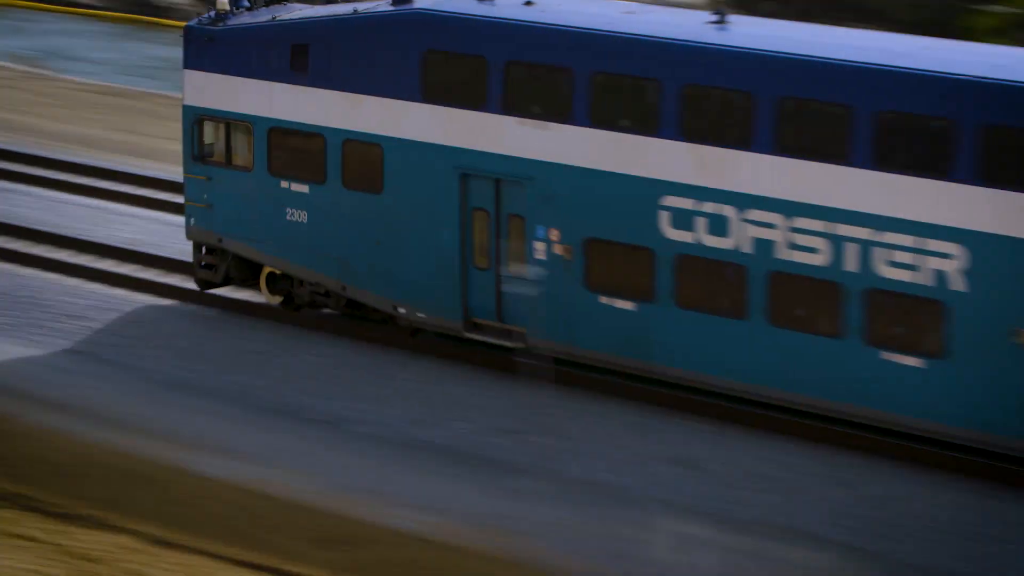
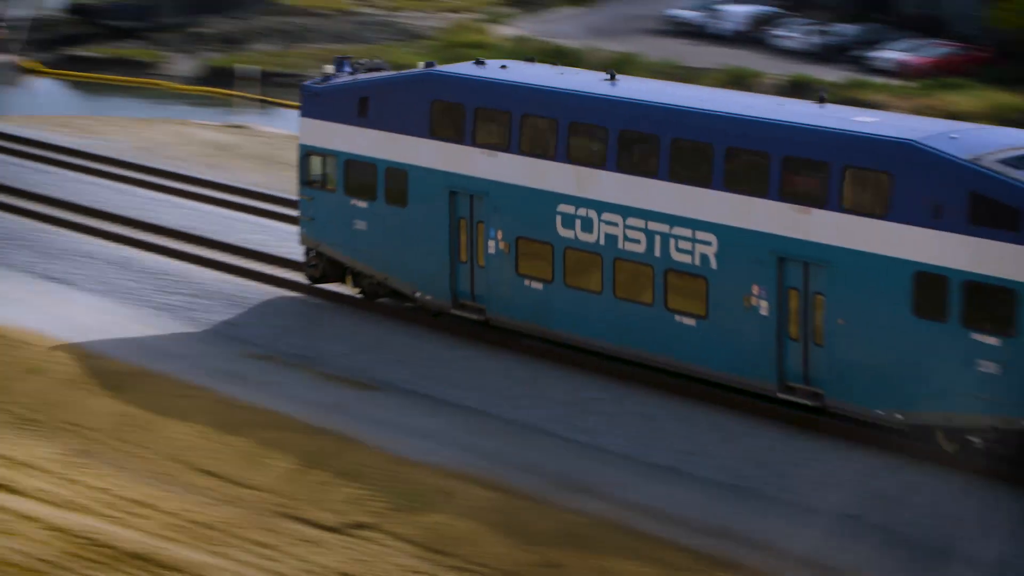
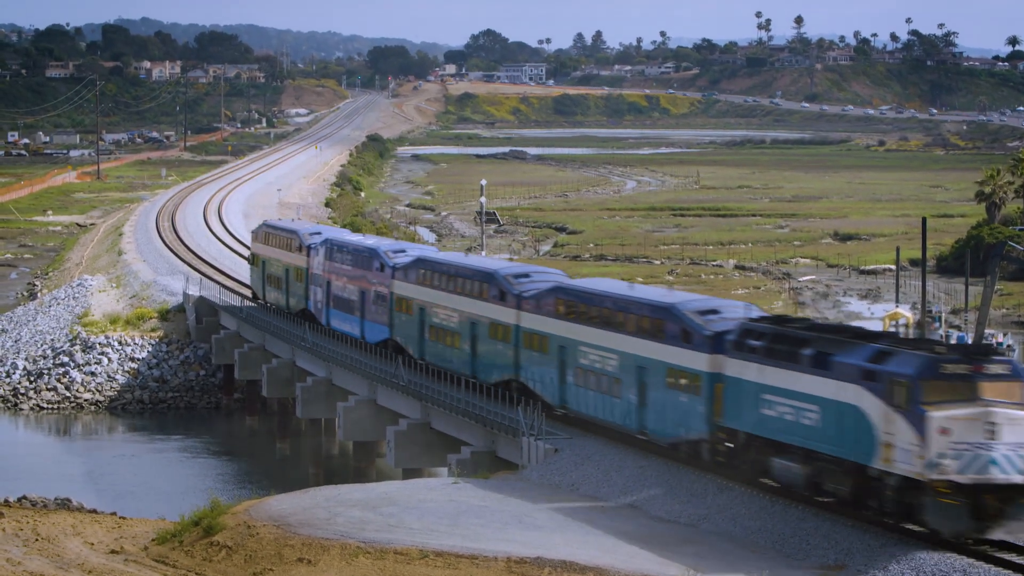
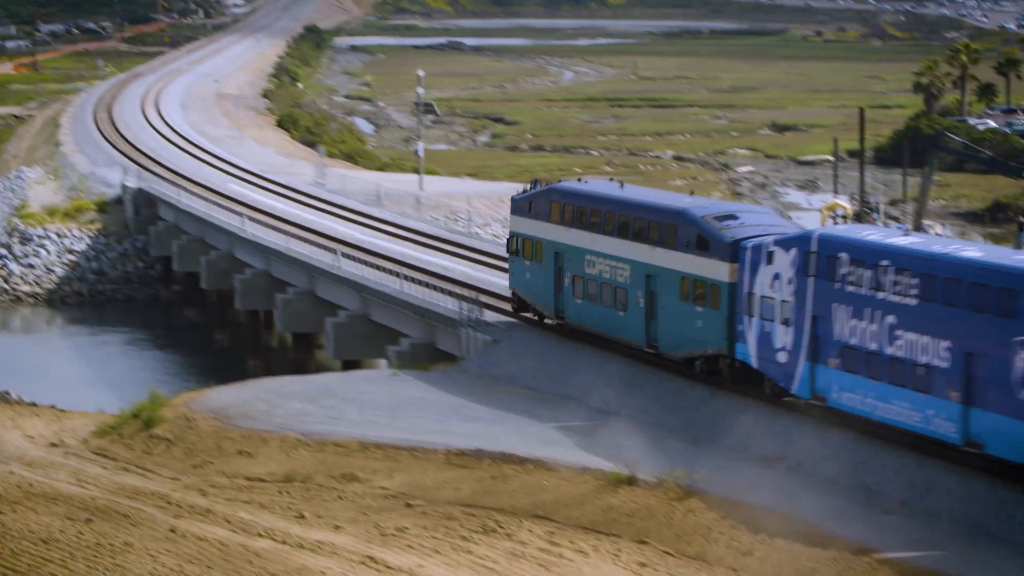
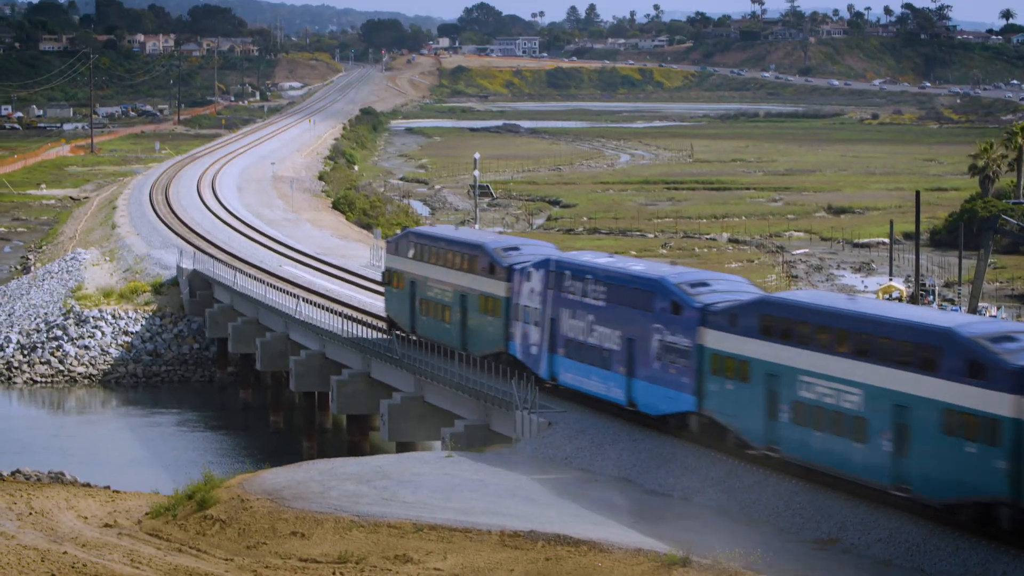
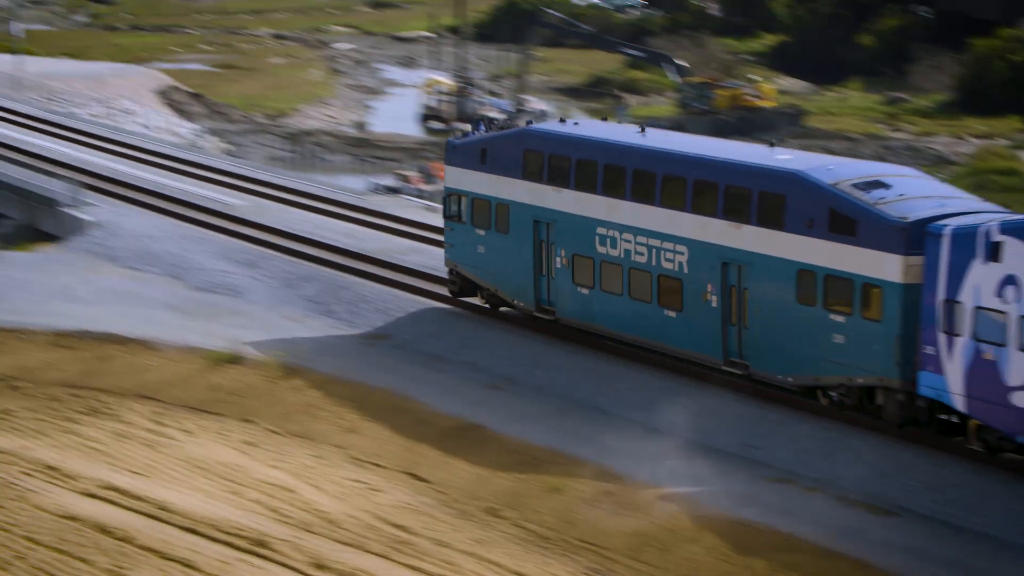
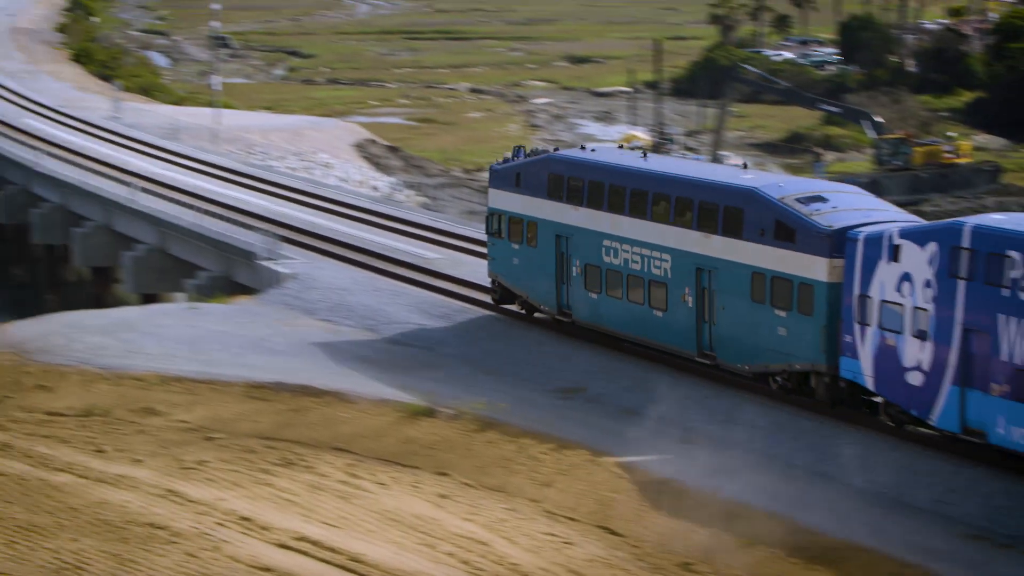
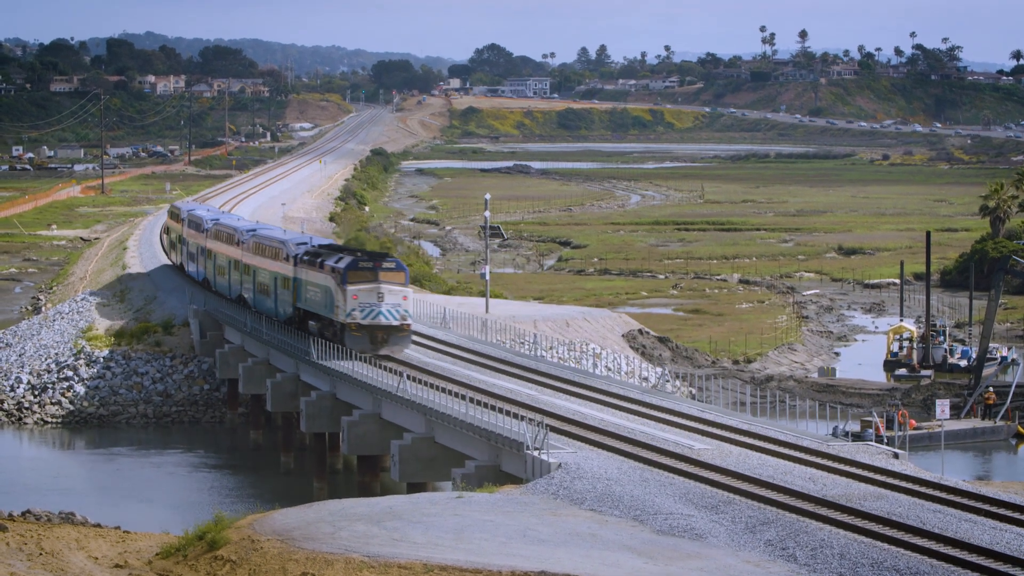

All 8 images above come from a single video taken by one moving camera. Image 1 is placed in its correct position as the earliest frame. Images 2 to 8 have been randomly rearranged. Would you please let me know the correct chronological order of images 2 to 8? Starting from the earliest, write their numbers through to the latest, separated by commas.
2, 6, 7, 4, 5, 3, 8
